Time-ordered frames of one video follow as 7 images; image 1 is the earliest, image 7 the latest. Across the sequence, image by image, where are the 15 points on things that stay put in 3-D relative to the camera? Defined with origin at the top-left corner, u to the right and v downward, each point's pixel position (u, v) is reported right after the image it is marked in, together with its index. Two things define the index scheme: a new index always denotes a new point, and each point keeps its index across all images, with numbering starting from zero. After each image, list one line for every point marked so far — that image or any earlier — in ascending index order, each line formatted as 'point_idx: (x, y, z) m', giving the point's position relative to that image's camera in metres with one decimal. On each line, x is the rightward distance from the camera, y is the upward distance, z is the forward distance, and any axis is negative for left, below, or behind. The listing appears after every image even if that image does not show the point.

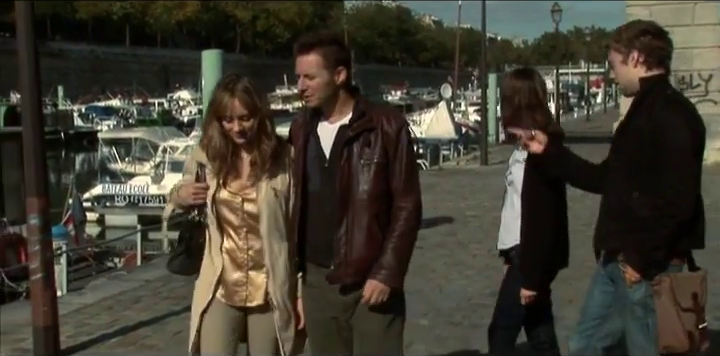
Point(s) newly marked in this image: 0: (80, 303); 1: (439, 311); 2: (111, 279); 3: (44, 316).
0: (-2.3, -1.0, +10.1) m
1: (+0.6, -1.0, +9.4) m
2: (-2.4, -1.0, +11.5) m
3: (-2.0, -0.9, +7.8) m
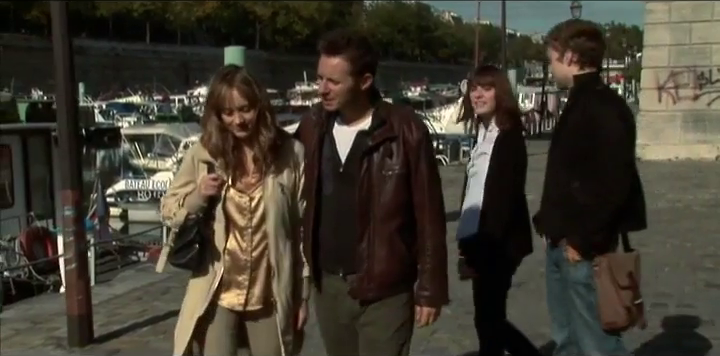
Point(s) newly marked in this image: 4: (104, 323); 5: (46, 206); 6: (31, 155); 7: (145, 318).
0: (-2.1, -1.0, +10.3) m
1: (+0.8, -1.0, +9.6) m
2: (-2.2, -0.9, +11.8) m
3: (-1.9, -0.8, +8.0) m
4: (-1.9, -1.1, +9.0) m
5: (-4.9, -0.5, +18.7) m
6: (-5.0, +0.3, +18.4) m
7: (-1.6, -1.1, +9.1) m
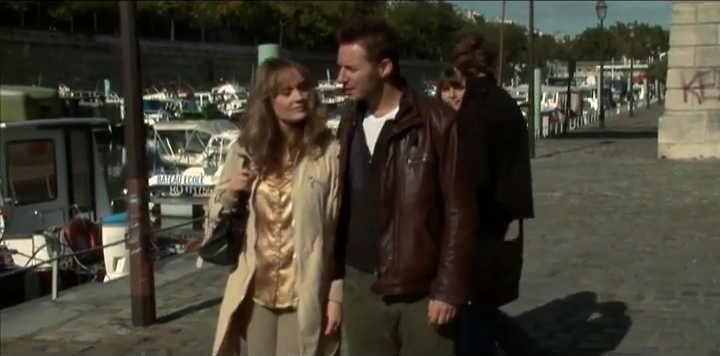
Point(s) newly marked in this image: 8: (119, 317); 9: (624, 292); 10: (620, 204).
0: (-1.8, -0.9, +10.8) m
1: (+1.2, -0.9, +10.1) m
2: (-1.8, -0.8, +12.3) m
3: (-1.5, -0.8, +8.5) m
4: (-1.5, -1.0, +9.5) m
5: (-4.3, -0.4, +19.3) m
6: (-4.5, +0.4, +19.0) m
7: (-1.3, -1.0, +9.6) m
8: (-1.8, -1.0, +8.9) m
9: (+2.2, -0.9, +9.9) m
10: (+3.8, -0.4, +17.6) m
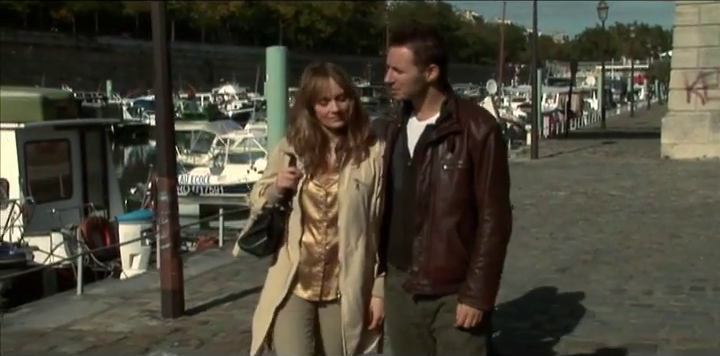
0: (-1.6, -0.9, +11.2) m
1: (+1.3, -0.9, +10.4) m
2: (-1.6, -0.8, +12.7) m
3: (-1.4, -0.8, +8.9) m
4: (-1.4, -1.0, +9.8) m
5: (-4.2, -0.3, +19.6) m
6: (-4.4, +0.5, +19.3) m
7: (-1.1, -1.0, +10.0) m
8: (-1.6, -1.0, +9.2) m
9: (+2.3, -0.9, +10.2) m
10: (+3.9, -0.4, +17.9) m
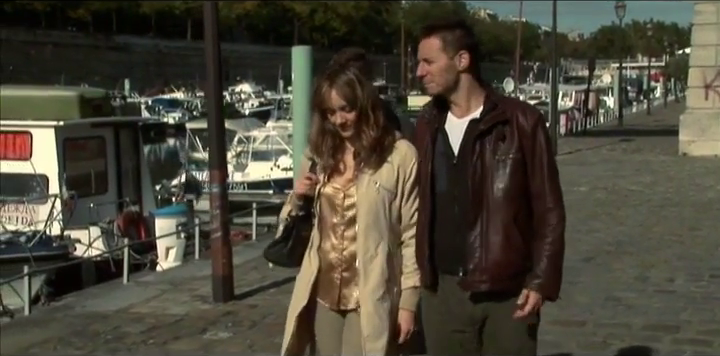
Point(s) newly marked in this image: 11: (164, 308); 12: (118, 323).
0: (-1.3, -0.8, +11.8) m
1: (+1.6, -0.9, +11.0) m
2: (-1.3, -0.8, +13.3) m
3: (-1.1, -0.7, +9.5) m
4: (-1.1, -0.9, +10.4) m
5: (-3.8, -0.3, +20.3) m
6: (-3.9, +0.5, +20.0) m
7: (-0.8, -0.9, +10.6) m
8: (-1.3, -1.0, +9.9) m
9: (+2.6, -0.9, +10.8) m
10: (+4.4, -0.3, +18.5) m
11: (-1.5, -1.0, +9.3) m
12: (-1.7, -1.0, +8.7) m
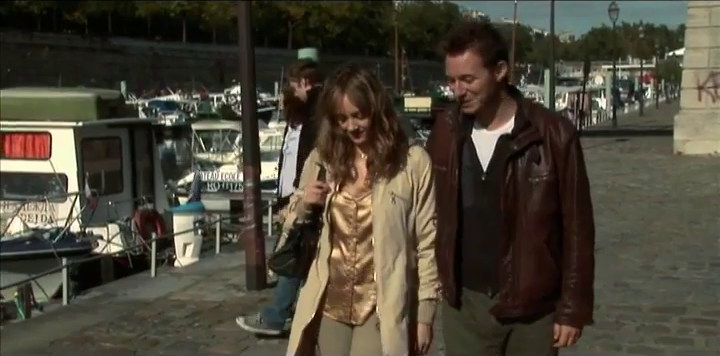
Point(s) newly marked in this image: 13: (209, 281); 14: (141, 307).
0: (-1.1, -0.8, +12.4) m
1: (+1.8, -0.8, +11.6) m
2: (-1.1, -0.7, +13.9) m
3: (-0.9, -0.7, +10.1) m
4: (-0.9, -0.9, +11.1) m
5: (-3.6, -0.3, +20.9) m
6: (-3.8, +0.5, +20.5) m
7: (-0.6, -0.9, +11.2) m
8: (-1.1, -0.9, +10.5) m
9: (+2.8, -0.8, +11.4) m
10: (+4.5, -0.2, +19.1) m
11: (-1.3, -1.0, +9.9) m
12: (-1.5, -1.0, +9.3) m
13: (-1.4, -0.9, +10.8) m
14: (-1.7, -1.0, +9.4) m
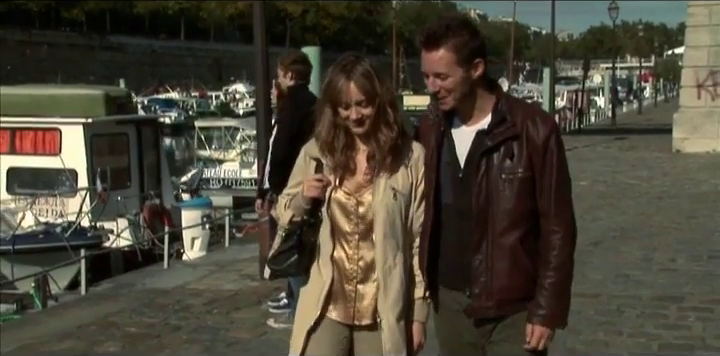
0: (-1.0, -0.7, +12.8) m
1: (+1.9, -0.8, +12.0) m
2: (-1.0, -0.7, +14.3) m
3: (-0.8, -0.6, +10.5) m
4: (-0.8, -0.8, +11.4) m
5: (-3.6, -0.2, +21.2) m
6: (-3.7, +0.6, +20.9) m
7: (-0.5, -0.8, +11.6) m
8: (-1.0, -0.9, +10.8) m
9: (+2.9, -0.8, +11.8) m
10: (+4.6, -0.2, +19.5) m
11: (-1.2, -0.9, +10.3) m
12: (-1.4, -1.0, +9.6) m
13: (-1.3, -0.9, +11.1) m
14: (-1.6, -0.9, +9.8) m
